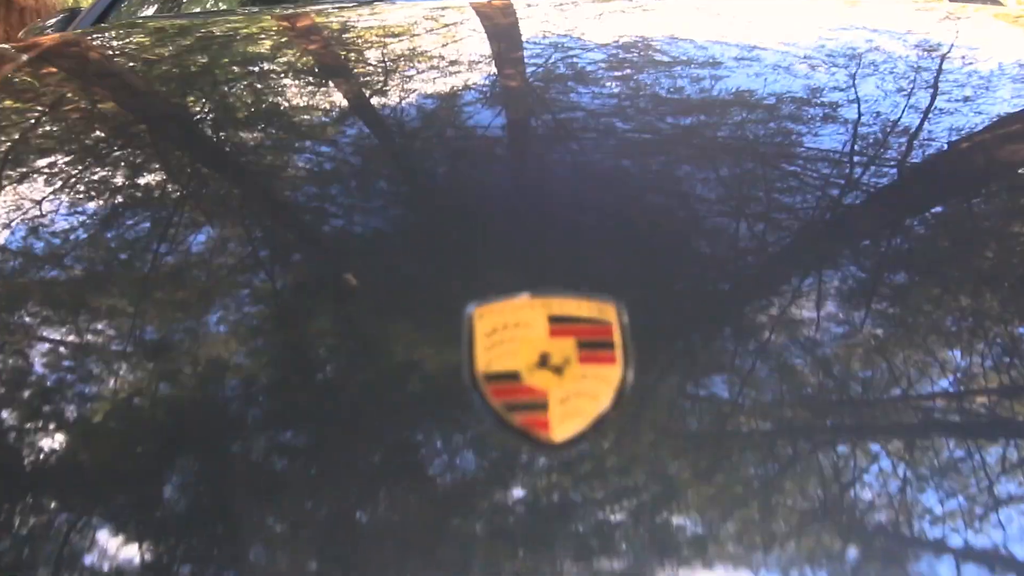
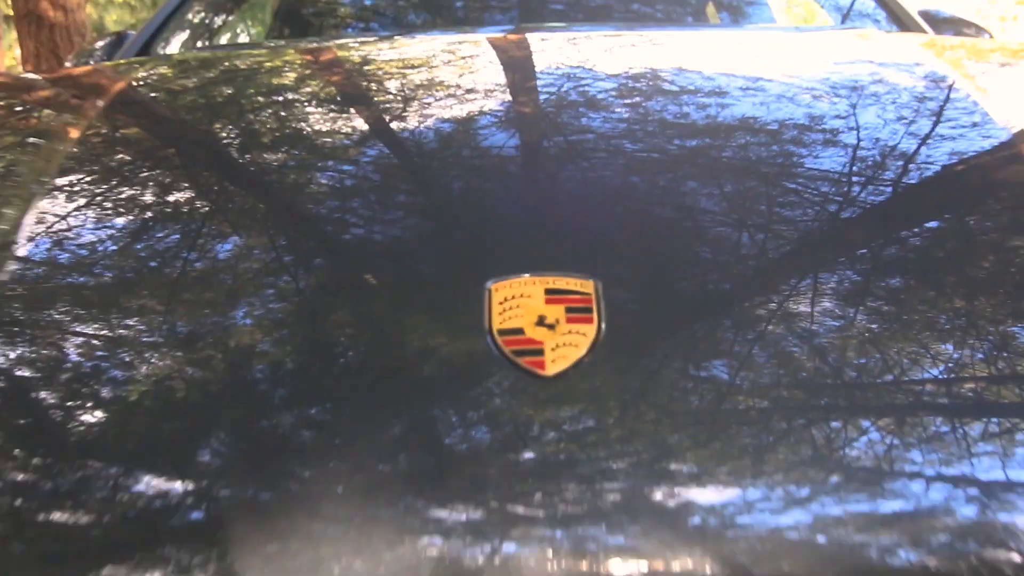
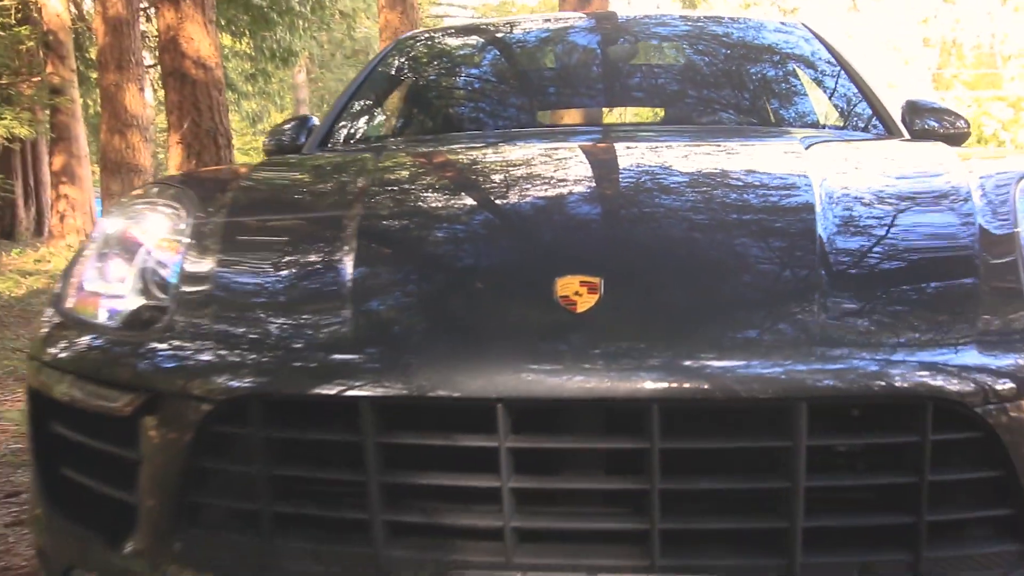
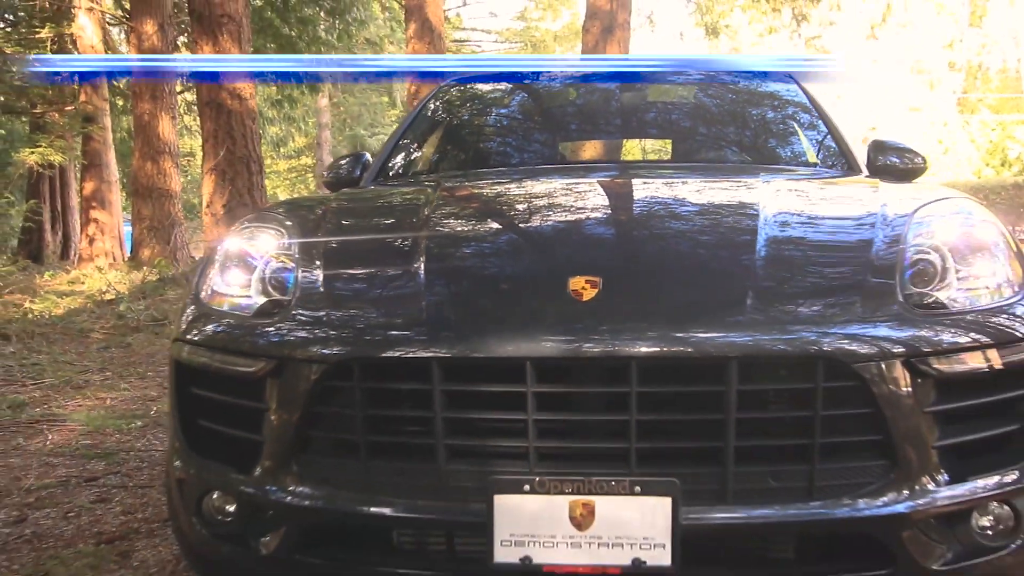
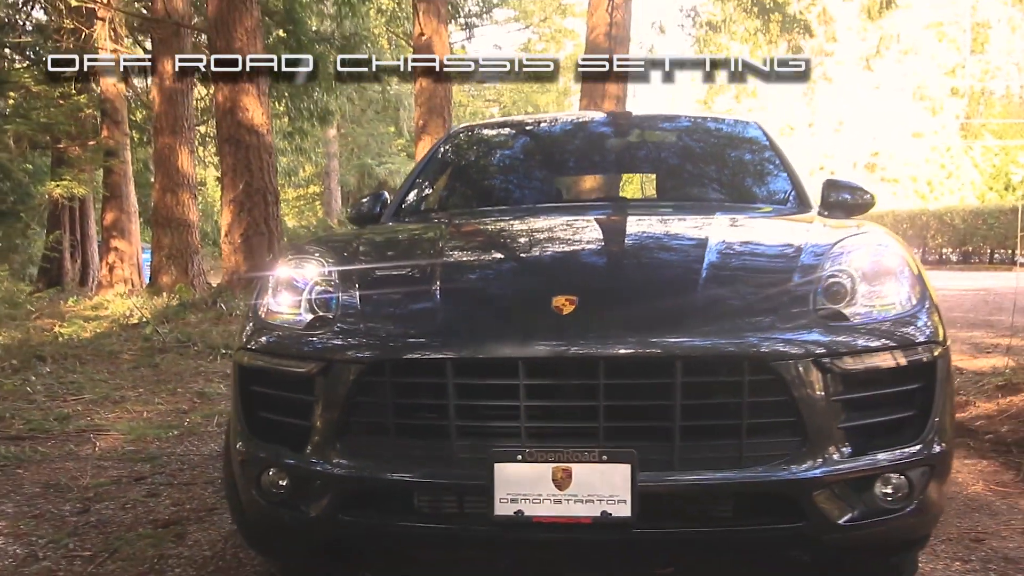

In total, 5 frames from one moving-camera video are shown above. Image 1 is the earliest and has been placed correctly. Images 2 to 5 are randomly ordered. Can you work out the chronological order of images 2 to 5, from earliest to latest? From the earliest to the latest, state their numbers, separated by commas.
2, 3, 4, 5
